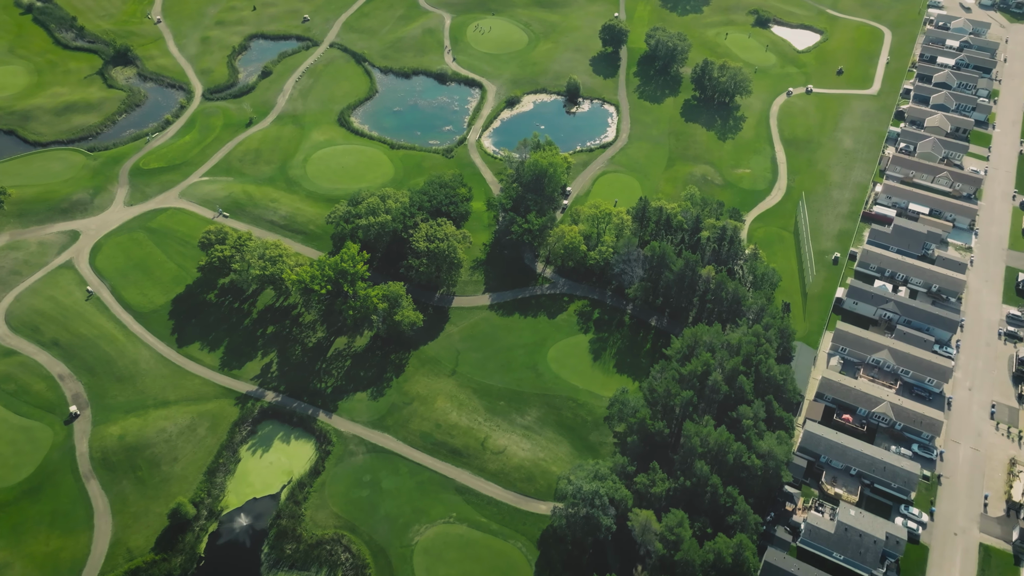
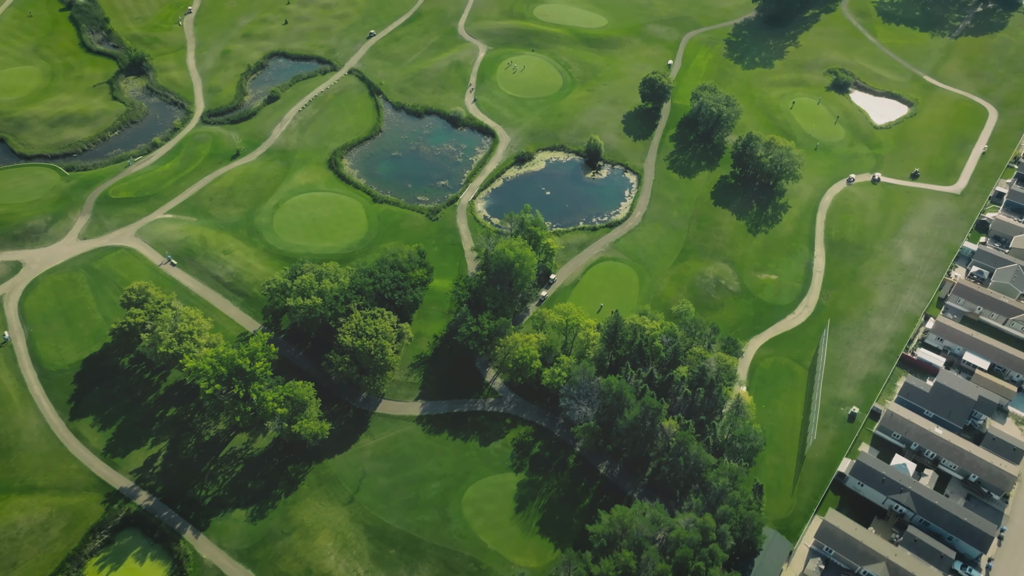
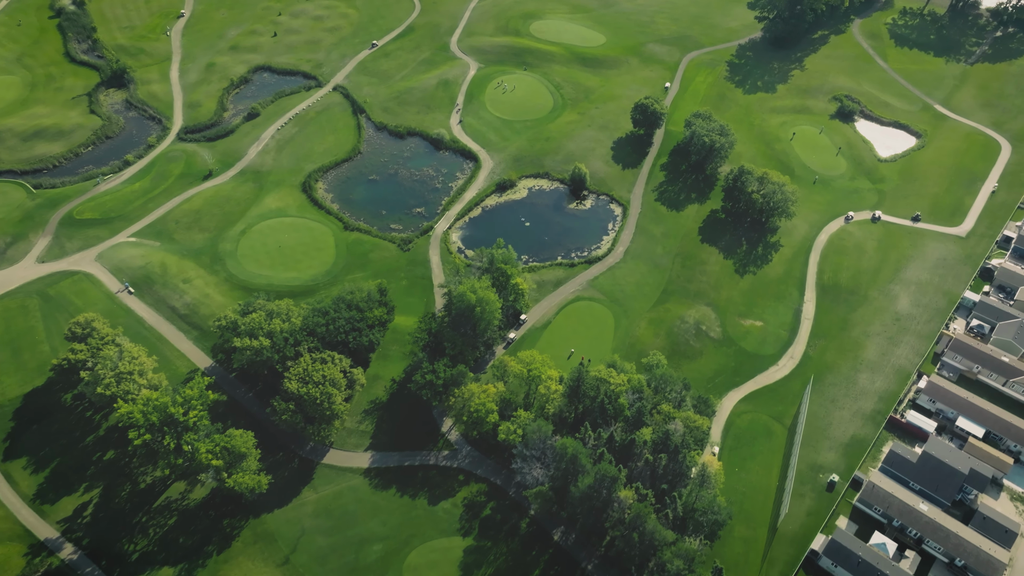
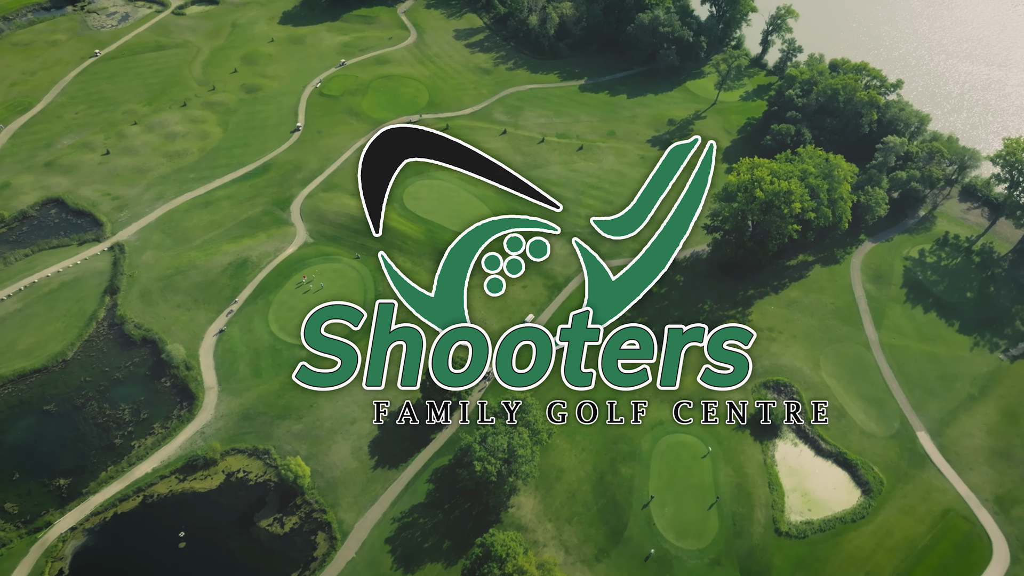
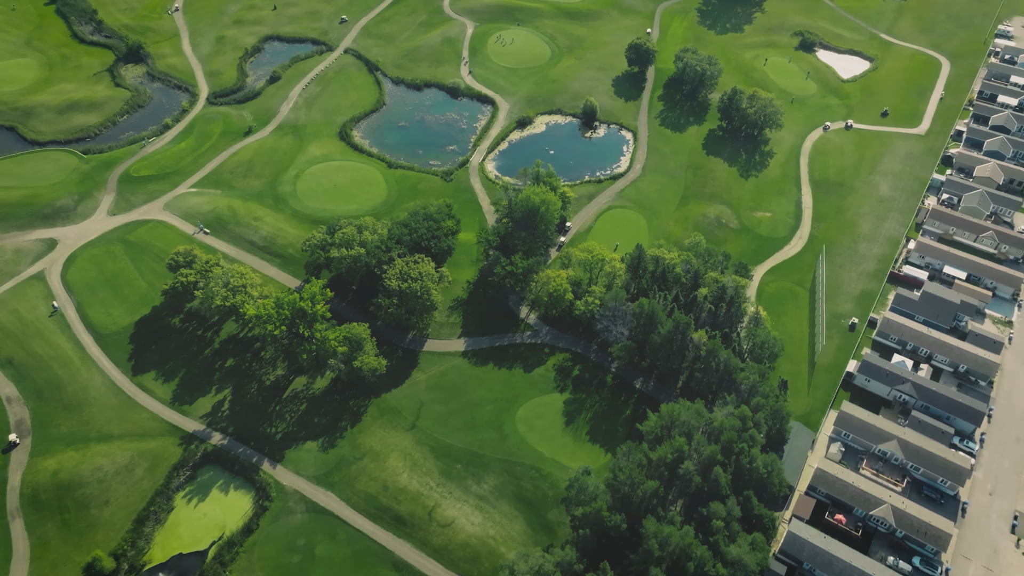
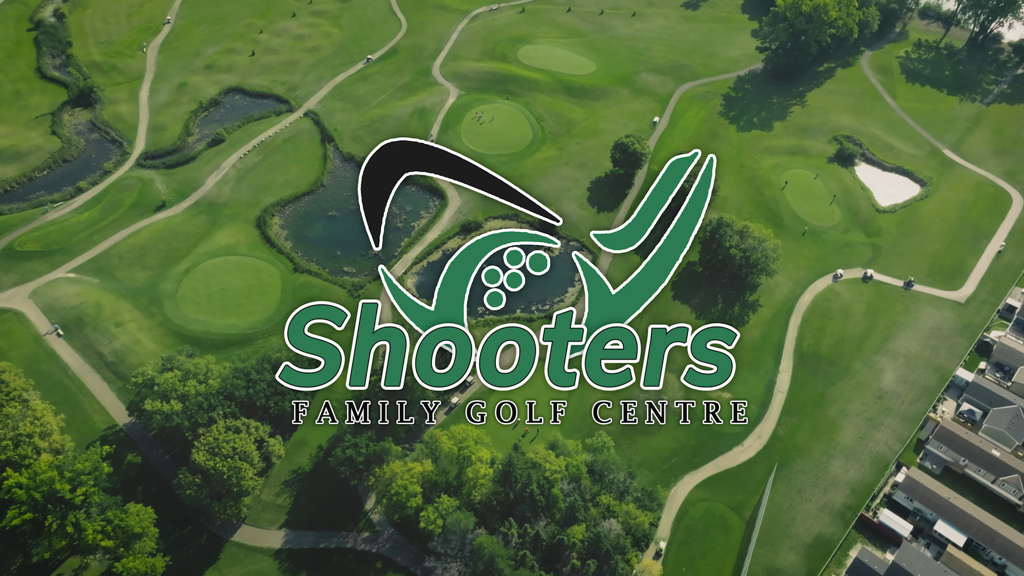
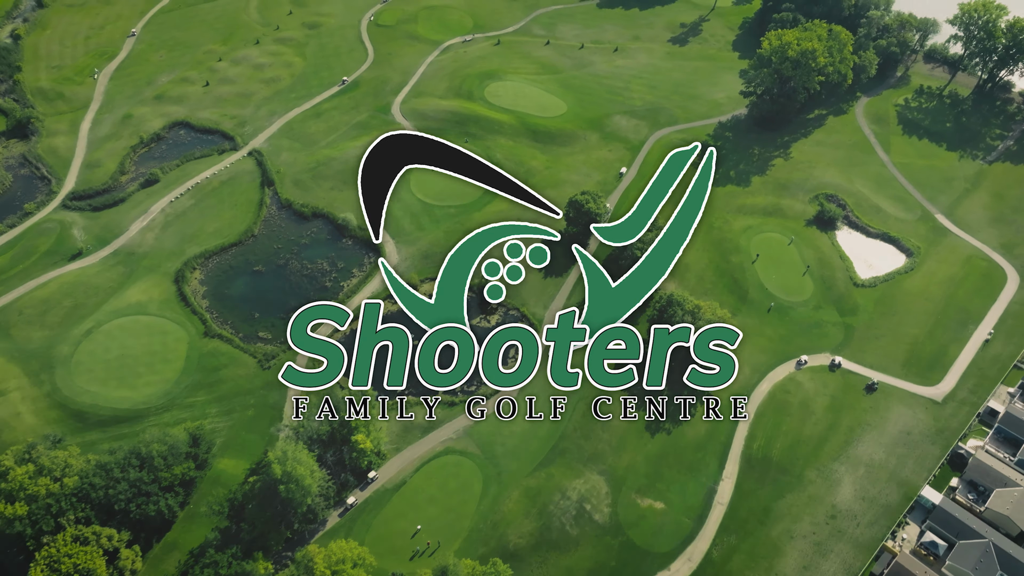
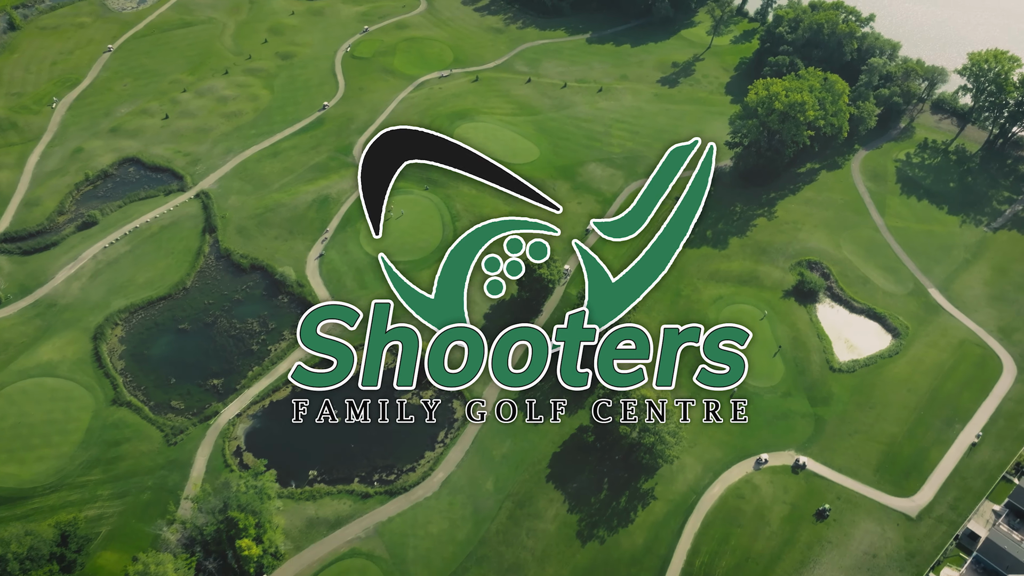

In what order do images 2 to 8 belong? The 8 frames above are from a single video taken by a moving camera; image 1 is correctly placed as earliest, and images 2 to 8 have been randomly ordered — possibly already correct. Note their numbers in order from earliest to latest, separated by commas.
5, 2, 3, 6, 7, 8, 4
